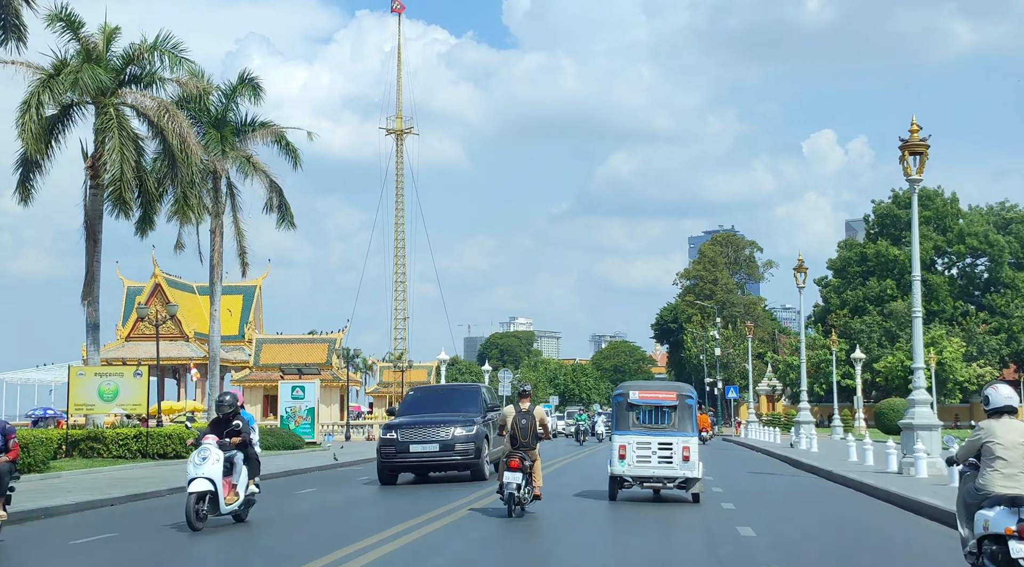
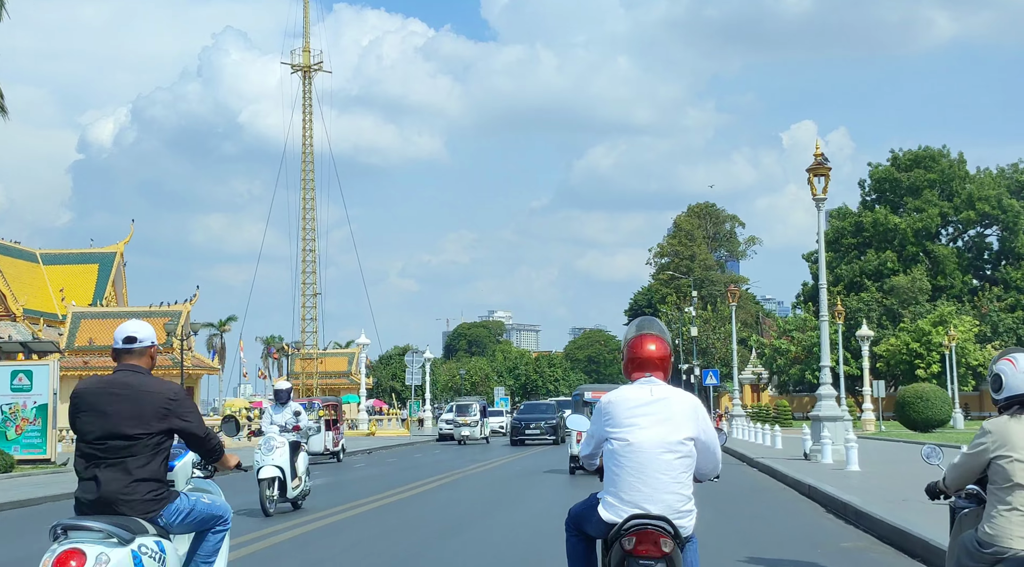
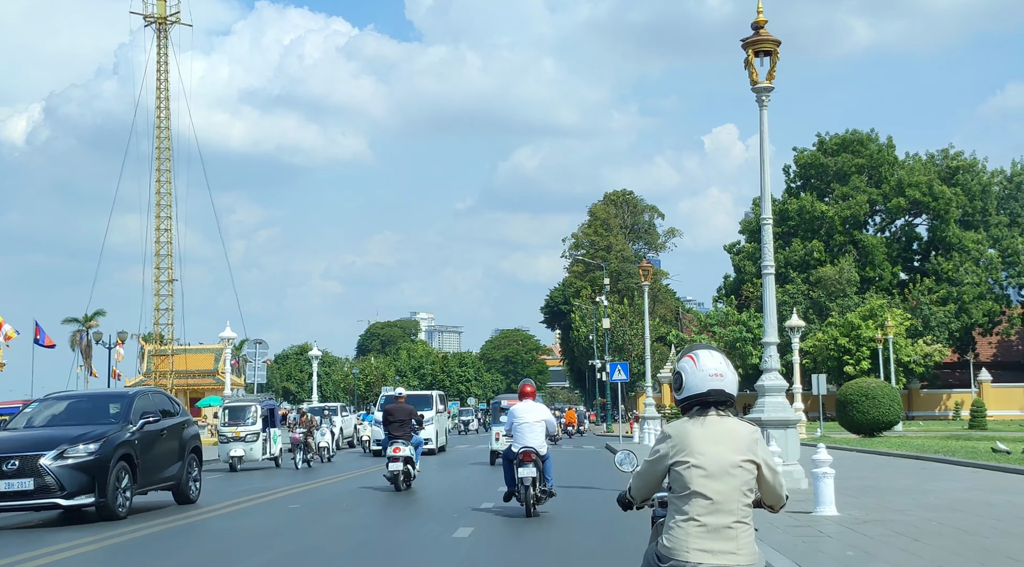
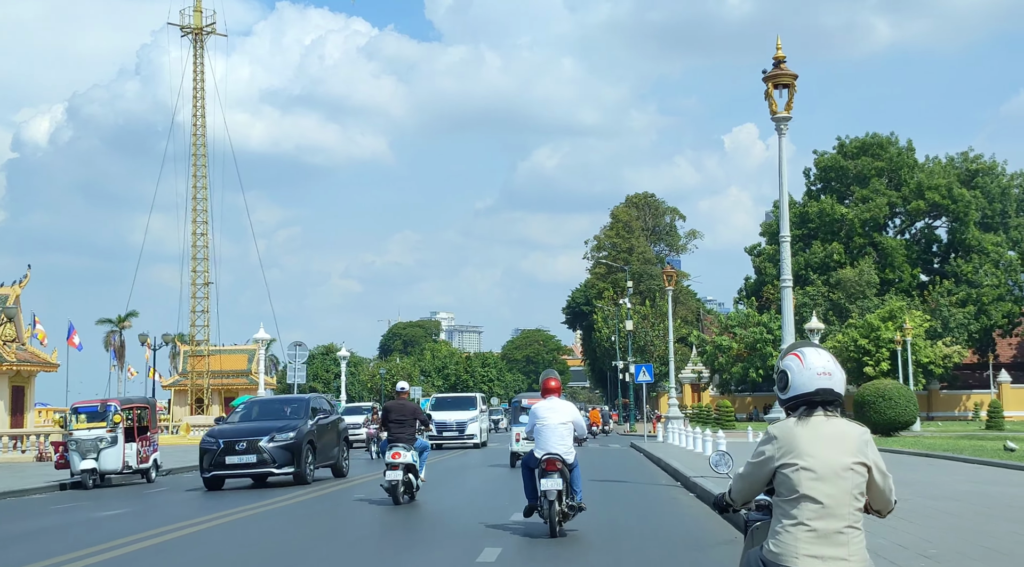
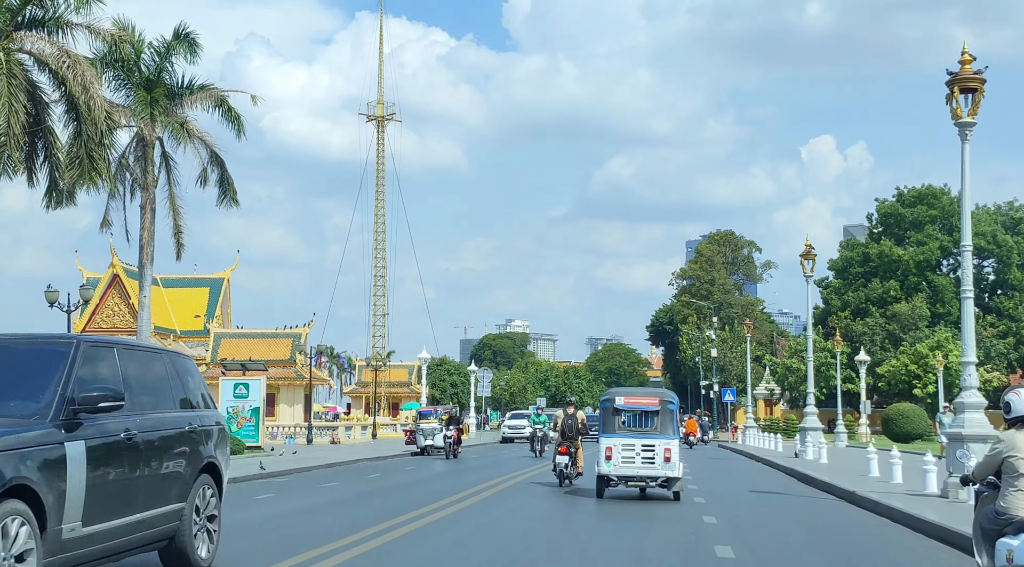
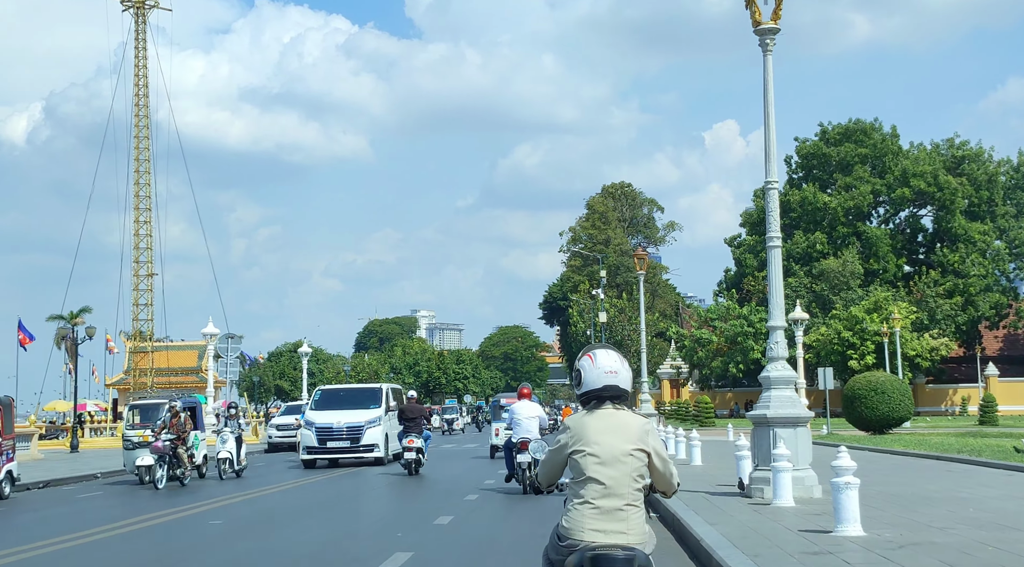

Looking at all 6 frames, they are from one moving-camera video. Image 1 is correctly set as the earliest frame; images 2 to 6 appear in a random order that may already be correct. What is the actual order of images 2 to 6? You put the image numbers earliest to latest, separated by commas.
5, 2, 4, 3, 6
